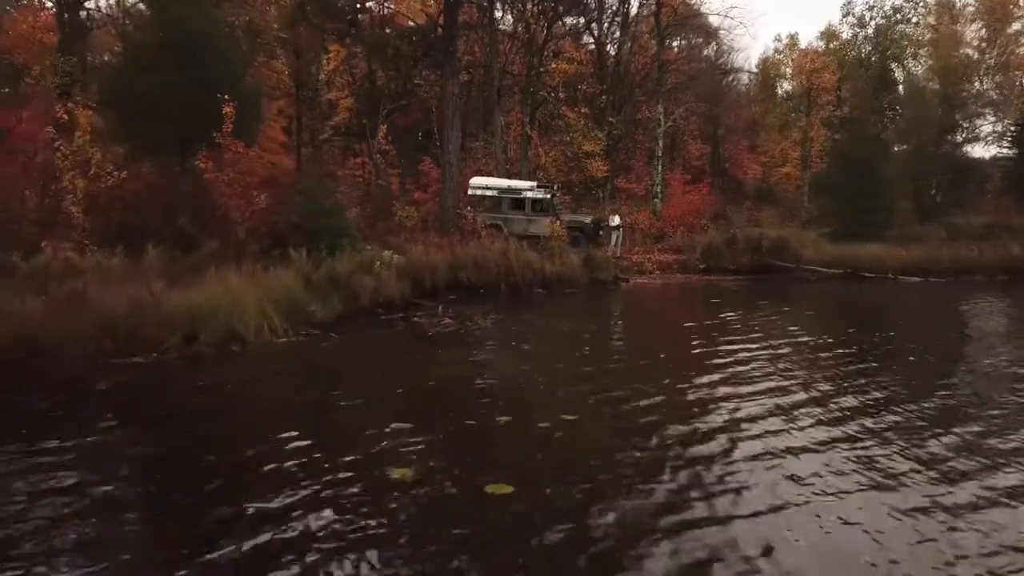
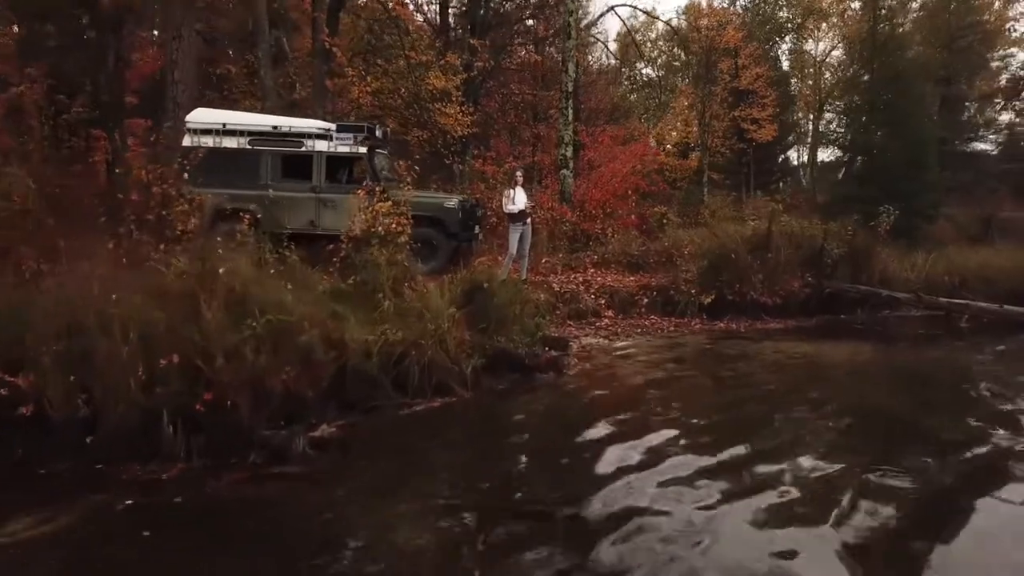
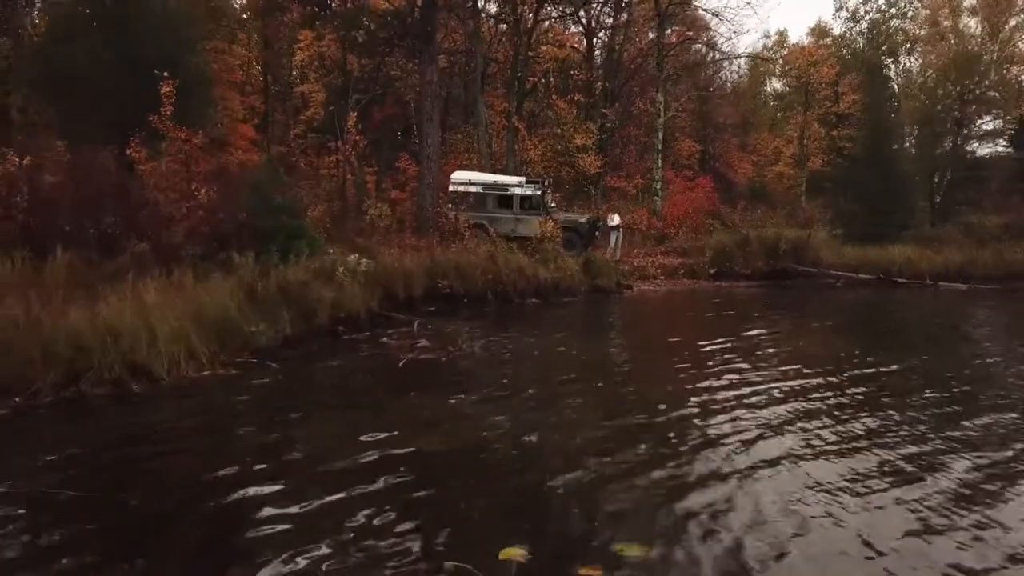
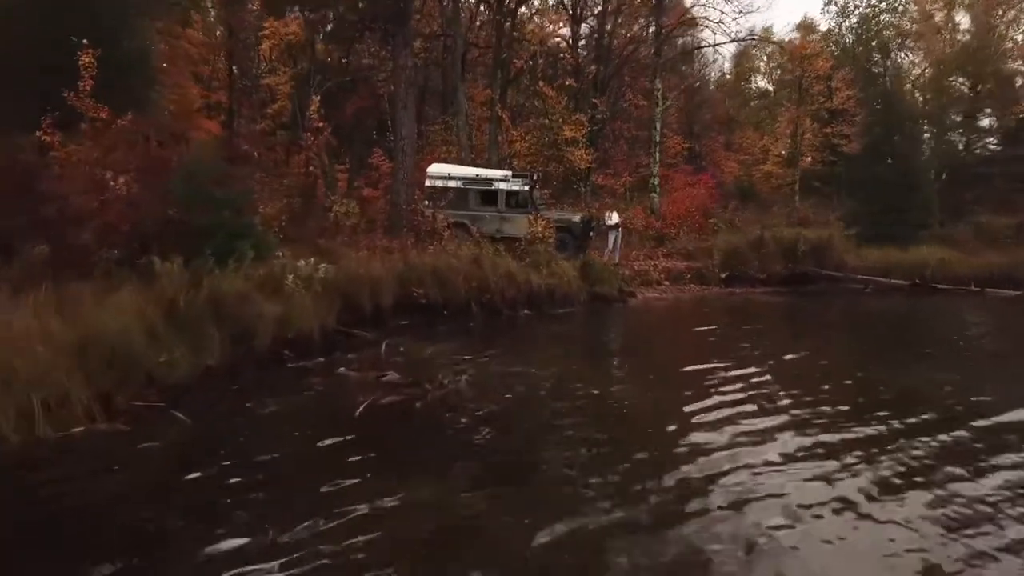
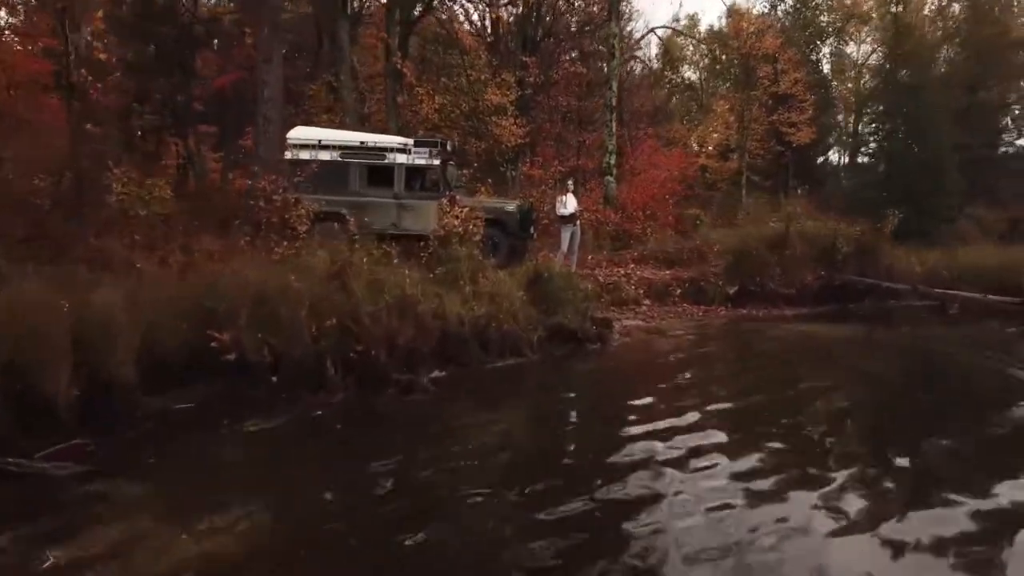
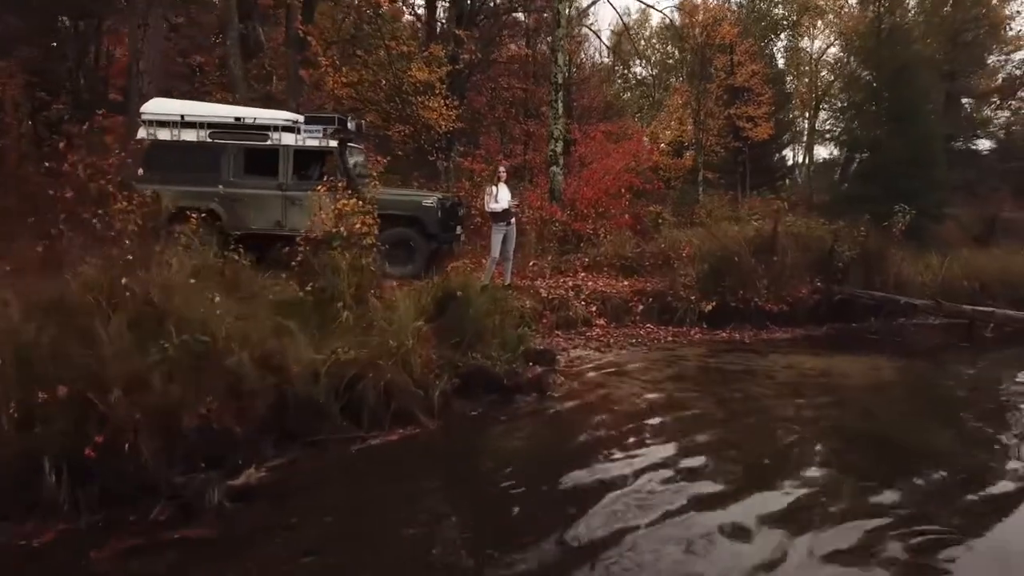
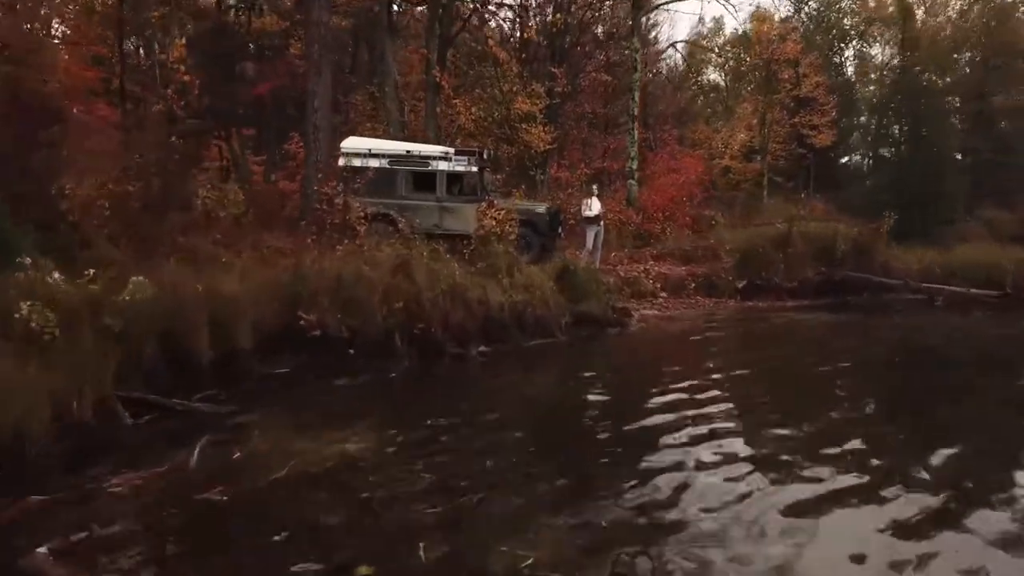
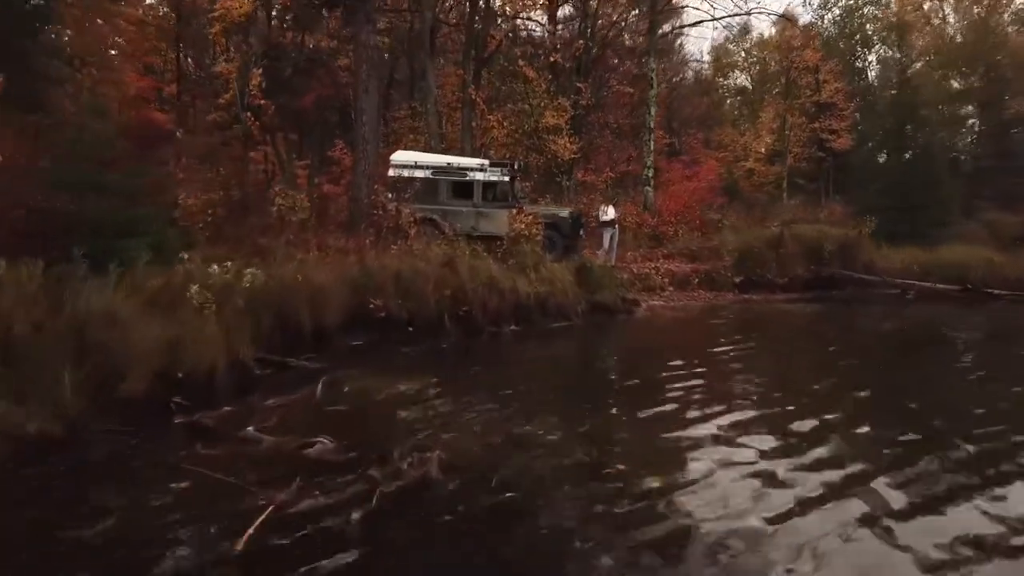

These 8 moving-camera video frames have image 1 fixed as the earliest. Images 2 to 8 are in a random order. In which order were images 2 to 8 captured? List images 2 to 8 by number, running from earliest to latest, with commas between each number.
3, 4, 8, 7, 5, 2, 6
